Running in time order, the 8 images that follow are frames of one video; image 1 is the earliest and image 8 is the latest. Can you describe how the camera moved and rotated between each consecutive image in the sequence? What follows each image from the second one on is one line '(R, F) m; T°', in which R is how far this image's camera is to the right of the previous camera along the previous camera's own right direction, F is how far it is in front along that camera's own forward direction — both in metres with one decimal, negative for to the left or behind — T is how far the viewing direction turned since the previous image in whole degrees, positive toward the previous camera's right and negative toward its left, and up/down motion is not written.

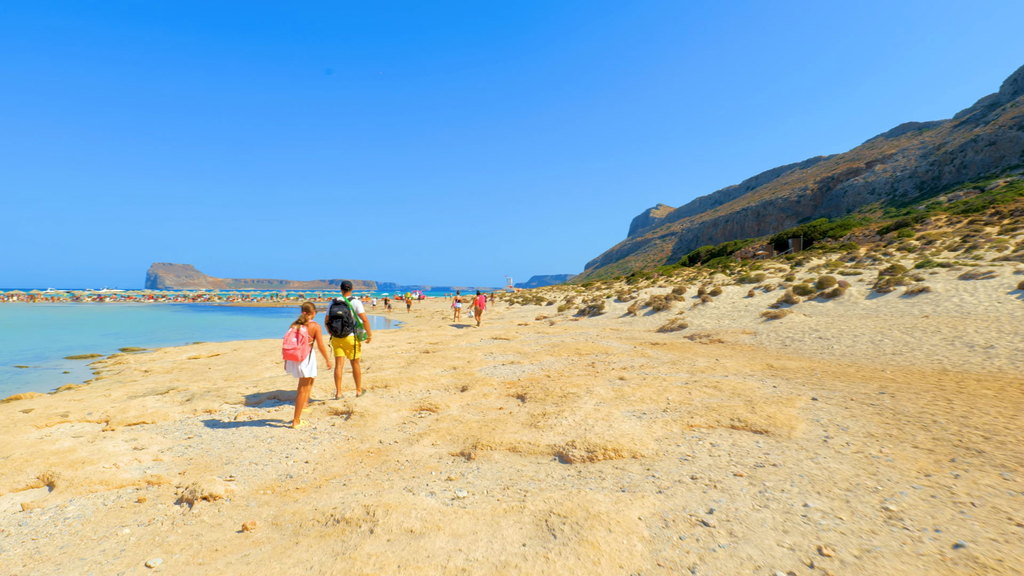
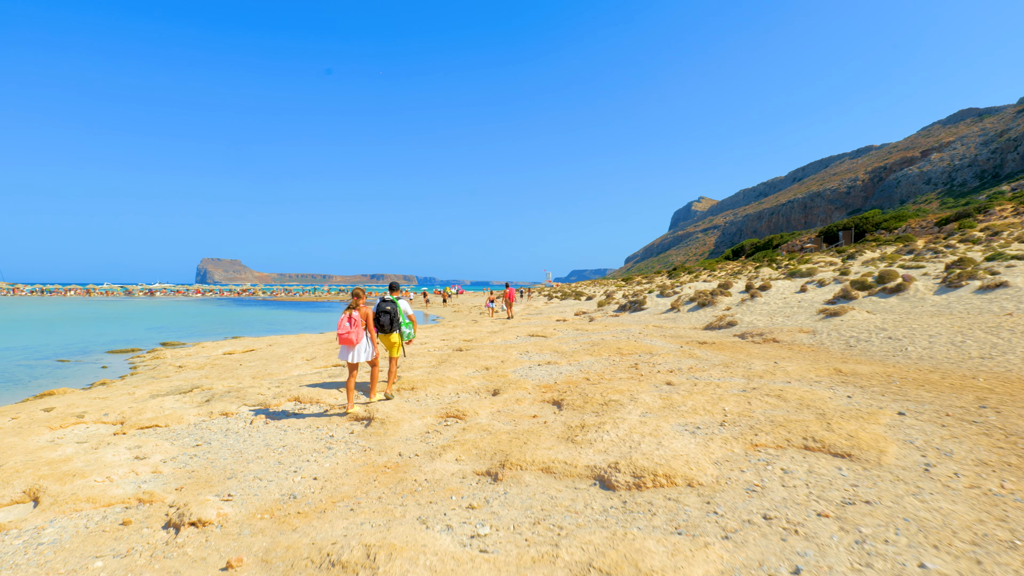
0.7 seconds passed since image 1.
(0.0, +0.8) m; -4°
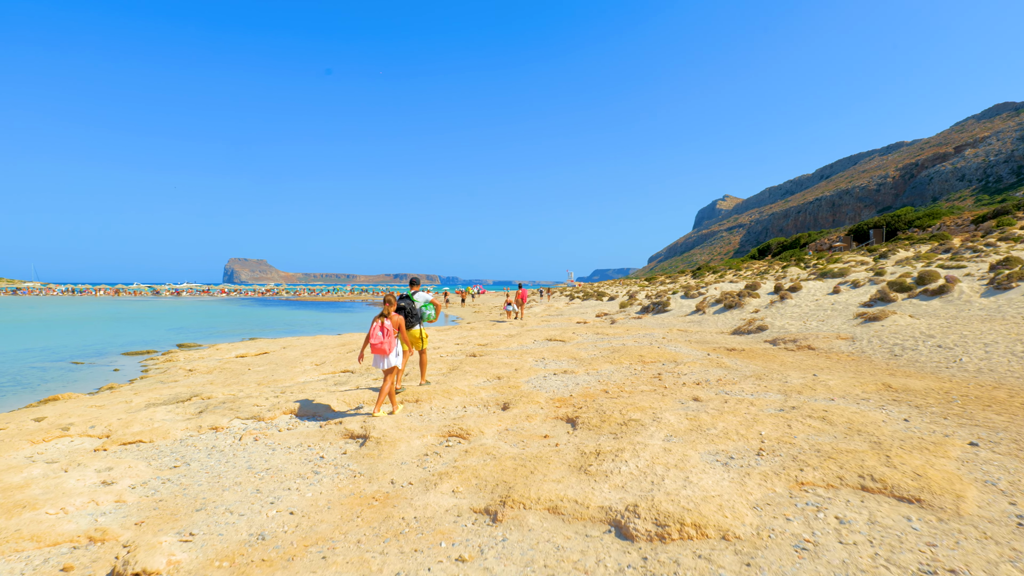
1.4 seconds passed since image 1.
(+0.1, +0.7) m; -2°
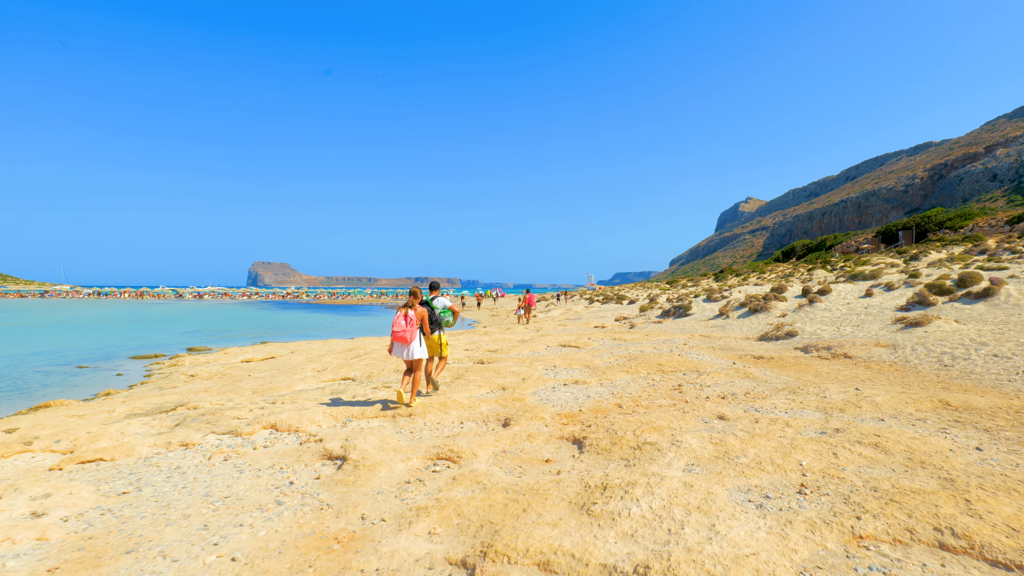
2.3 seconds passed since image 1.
(+0.2, +0.8) m; -2°
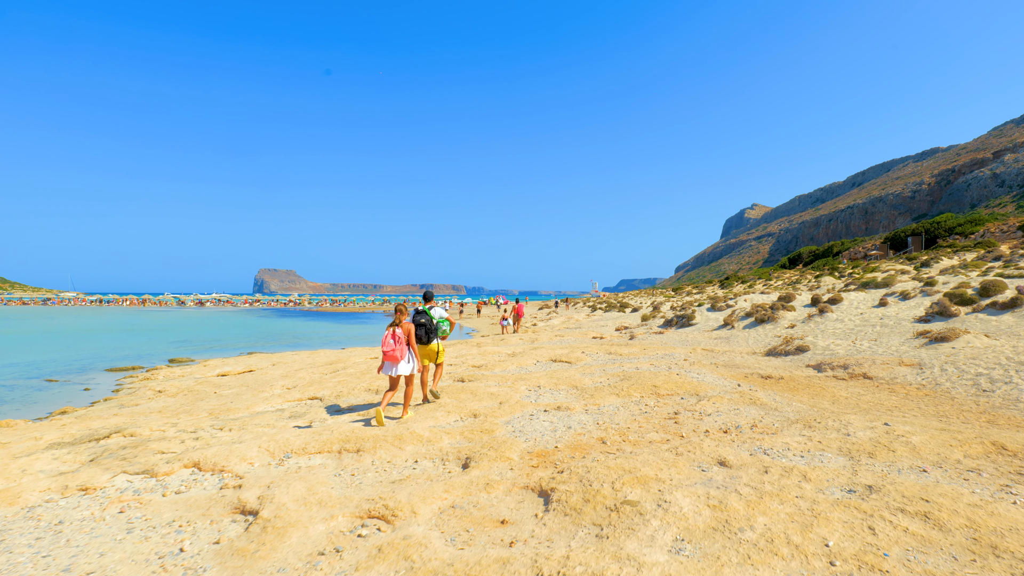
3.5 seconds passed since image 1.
(+0.4, +1.1) m; 0°
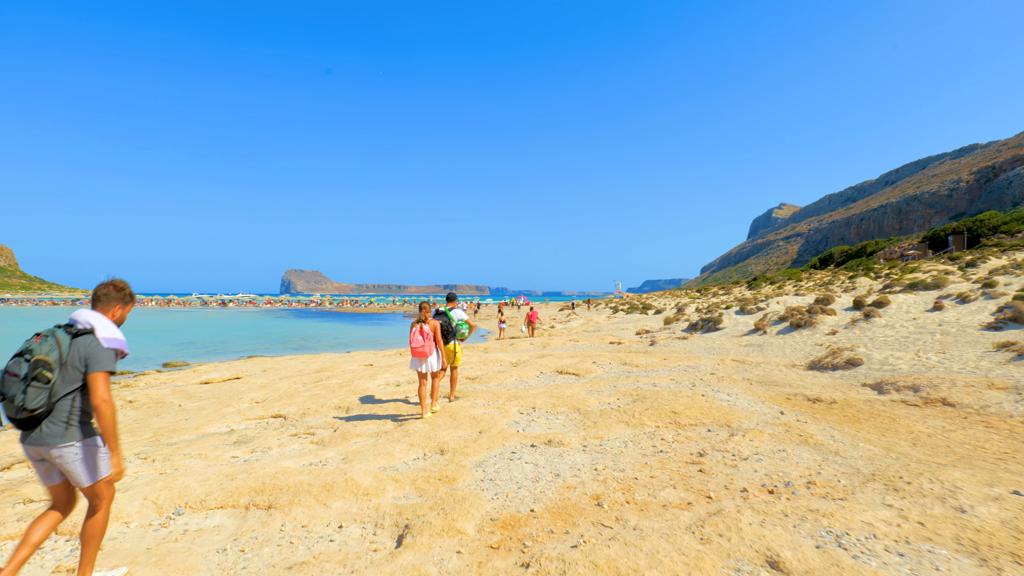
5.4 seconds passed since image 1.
(+0.5, +1.8) m; -2°
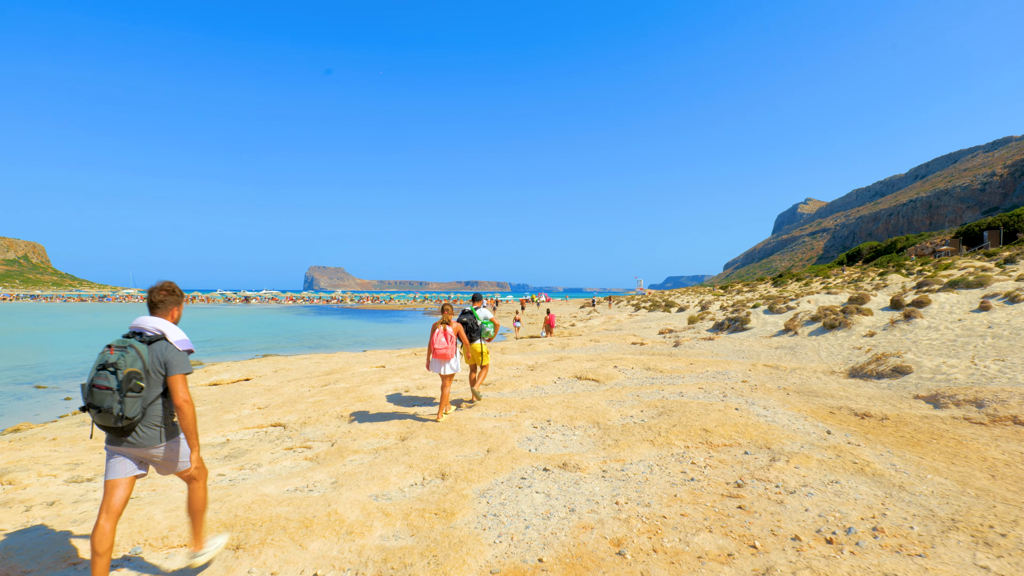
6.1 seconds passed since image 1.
(+0.1, +0.7) m; -2°
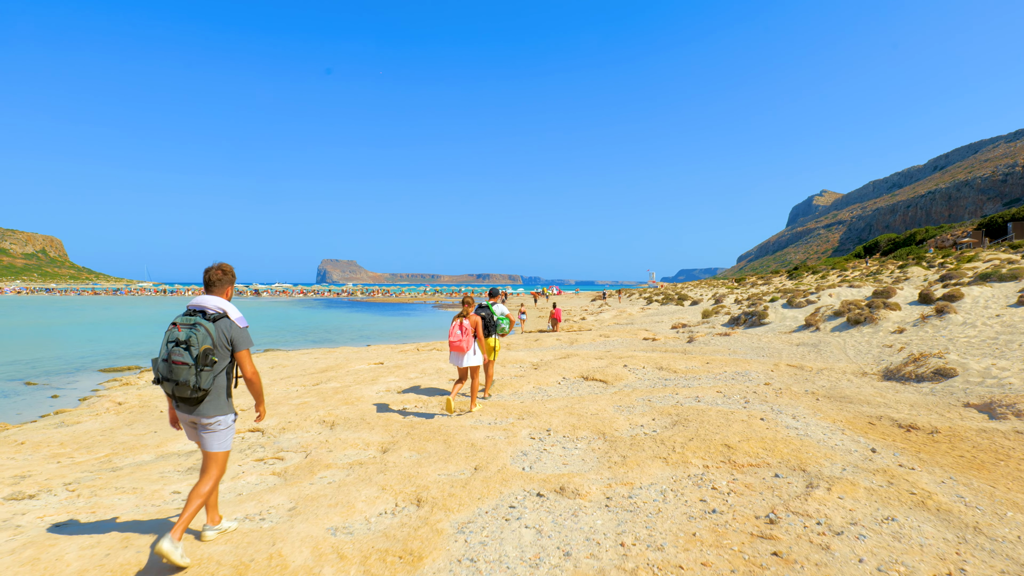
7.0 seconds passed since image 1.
(+0.2, +0.9) m; -1°
